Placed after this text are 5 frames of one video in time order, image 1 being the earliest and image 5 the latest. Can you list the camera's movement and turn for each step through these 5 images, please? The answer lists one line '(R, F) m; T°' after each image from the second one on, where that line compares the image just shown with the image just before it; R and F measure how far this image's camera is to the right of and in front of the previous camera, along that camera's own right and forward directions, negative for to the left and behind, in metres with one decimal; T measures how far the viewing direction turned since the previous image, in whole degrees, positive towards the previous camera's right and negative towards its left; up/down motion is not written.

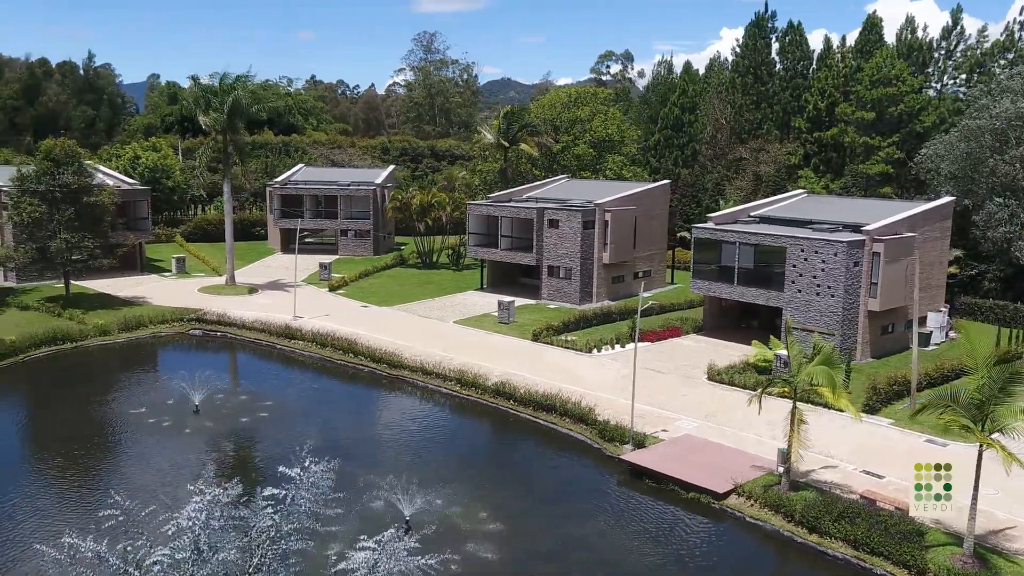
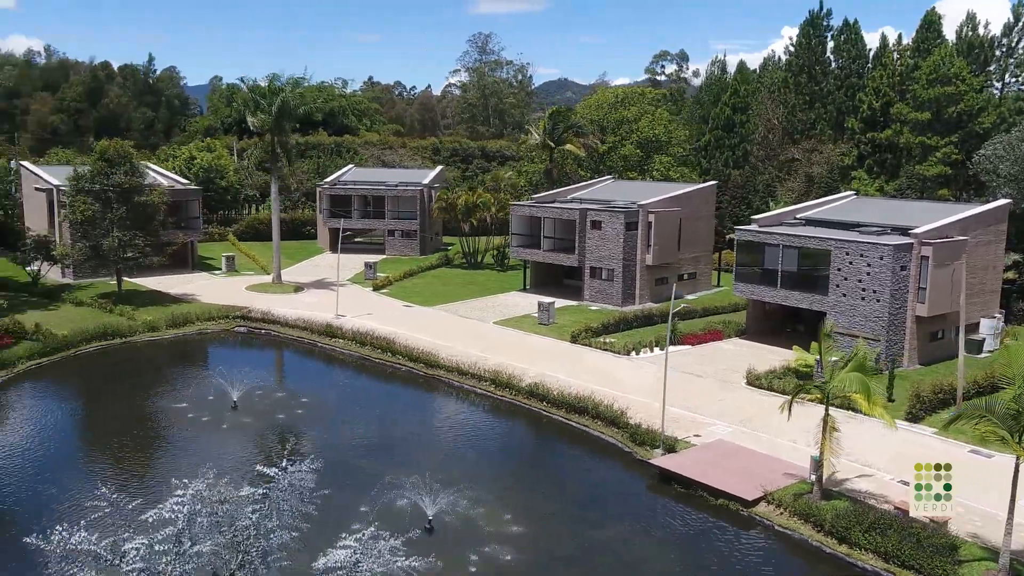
(+0.7, +0.1) m; -4°
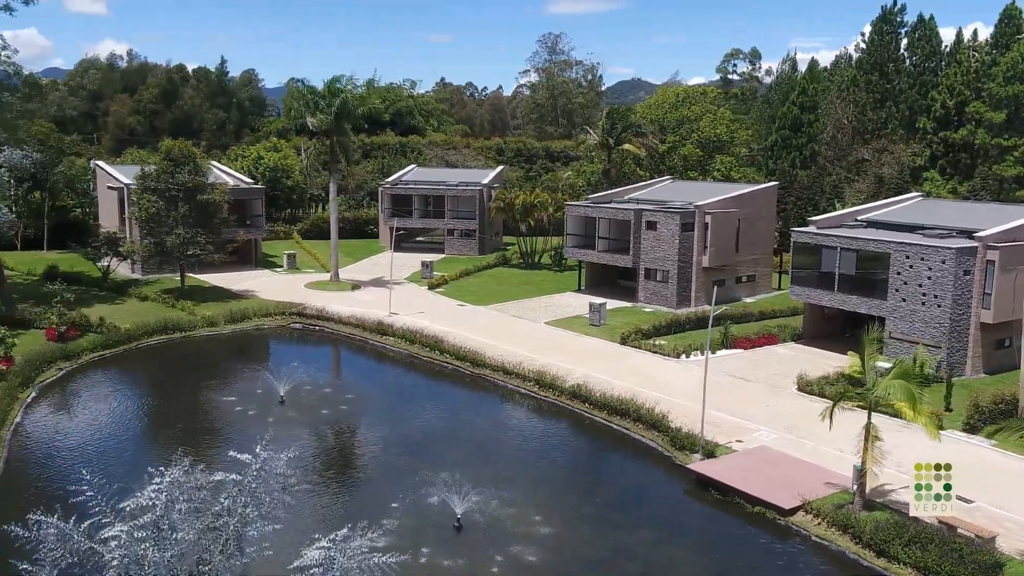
(+0.9, +0.1) m; -5°
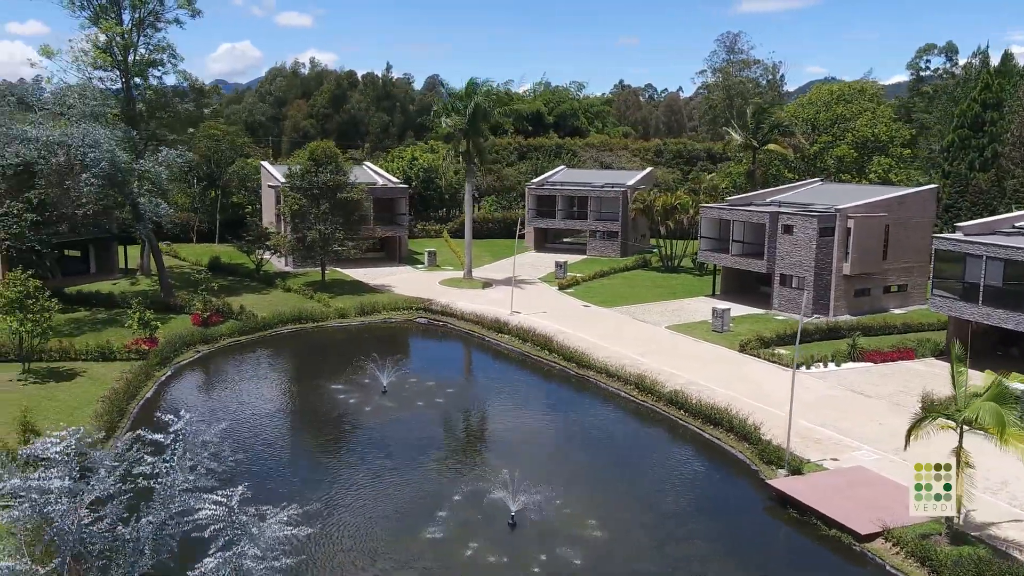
(+2.6, +0.4) m; -11°
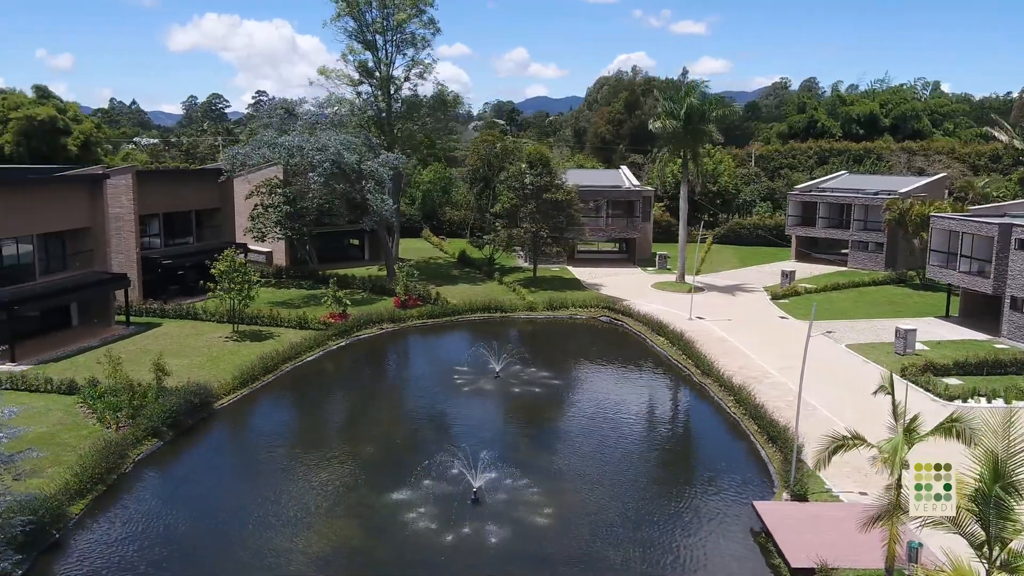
(+9.3, +0.8) m; -24°
